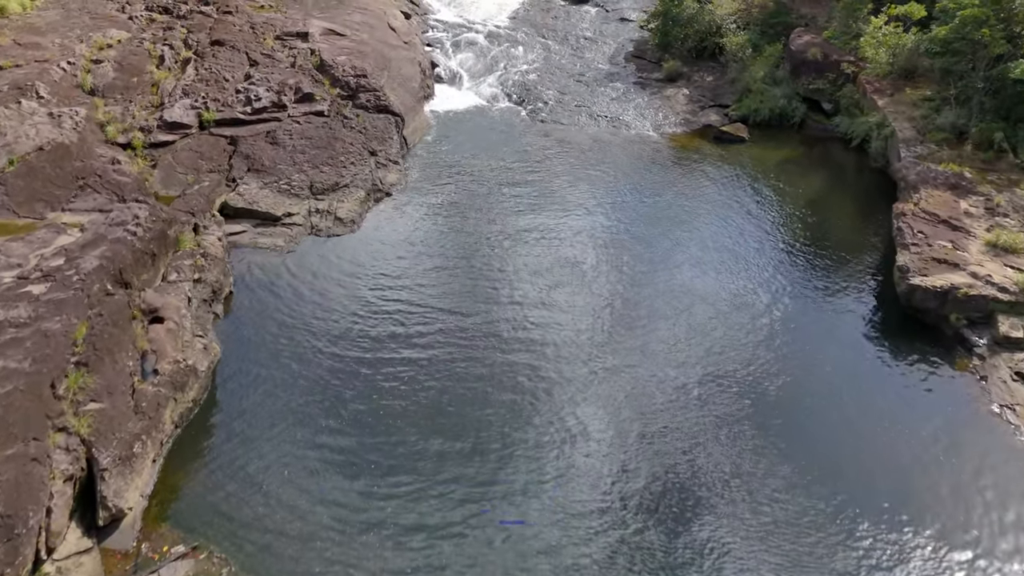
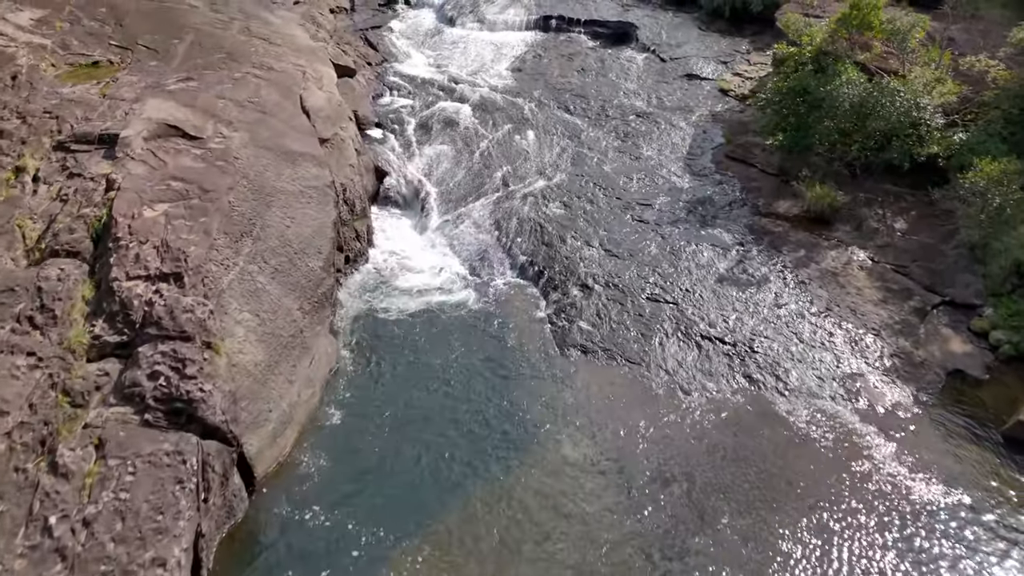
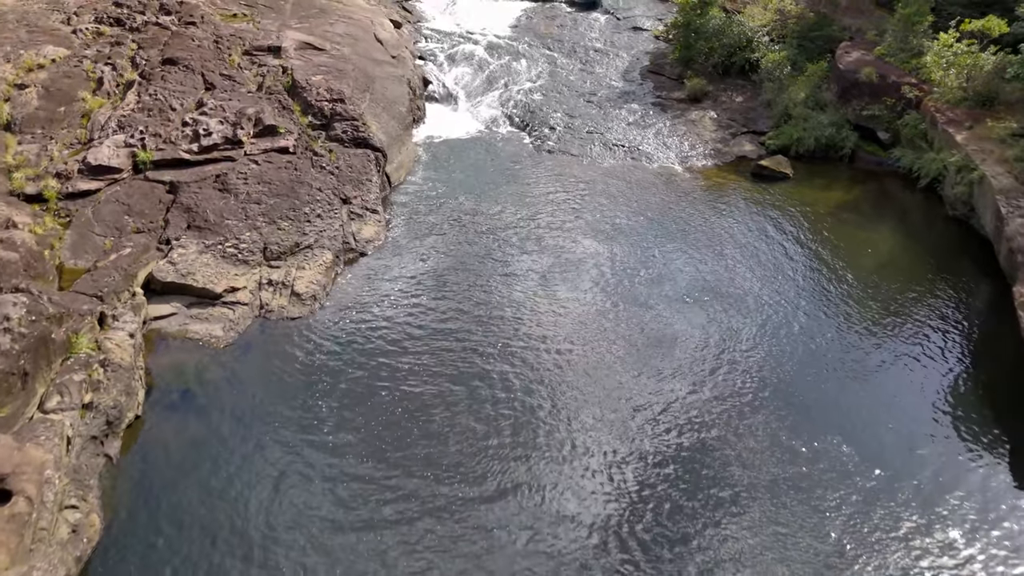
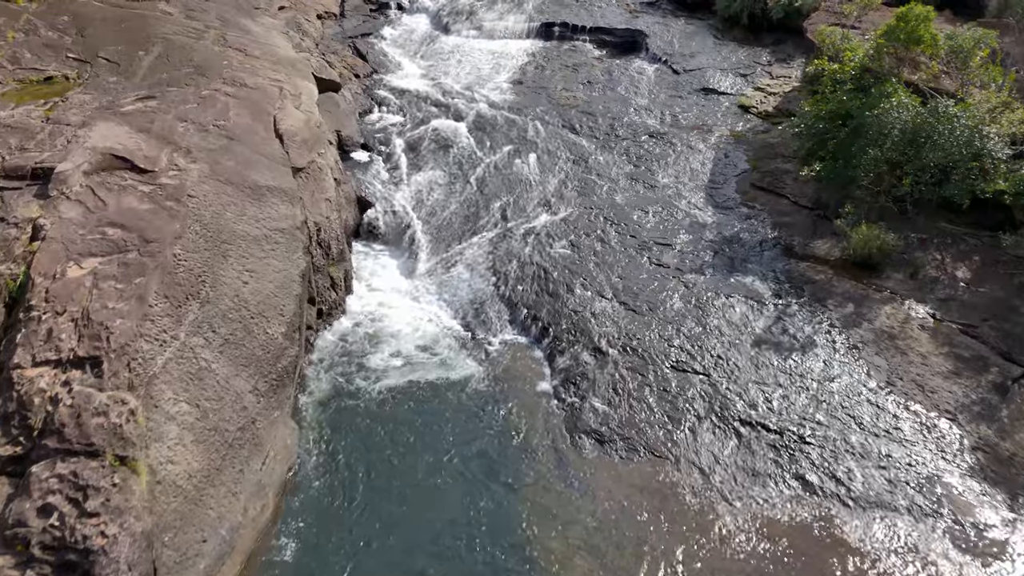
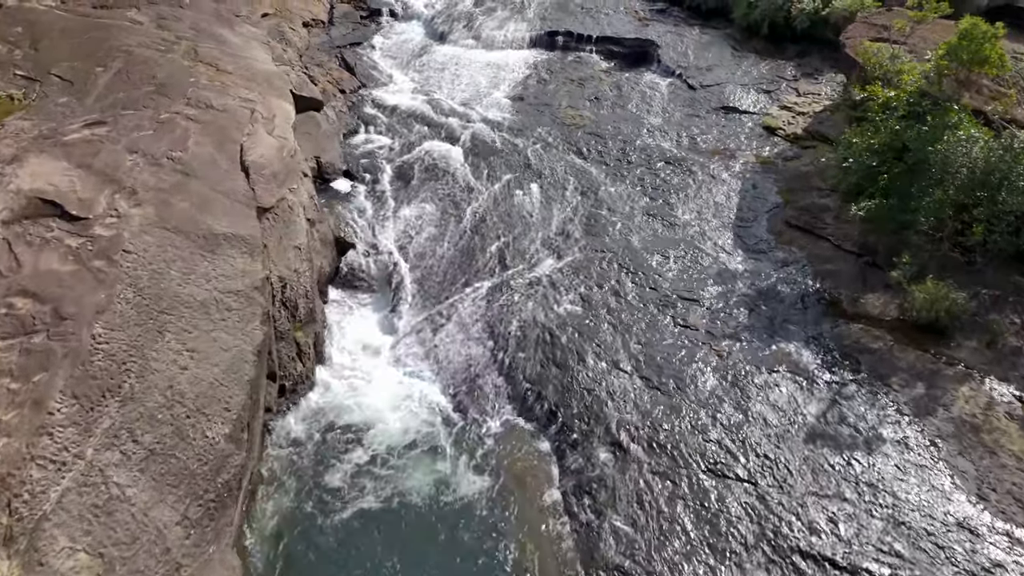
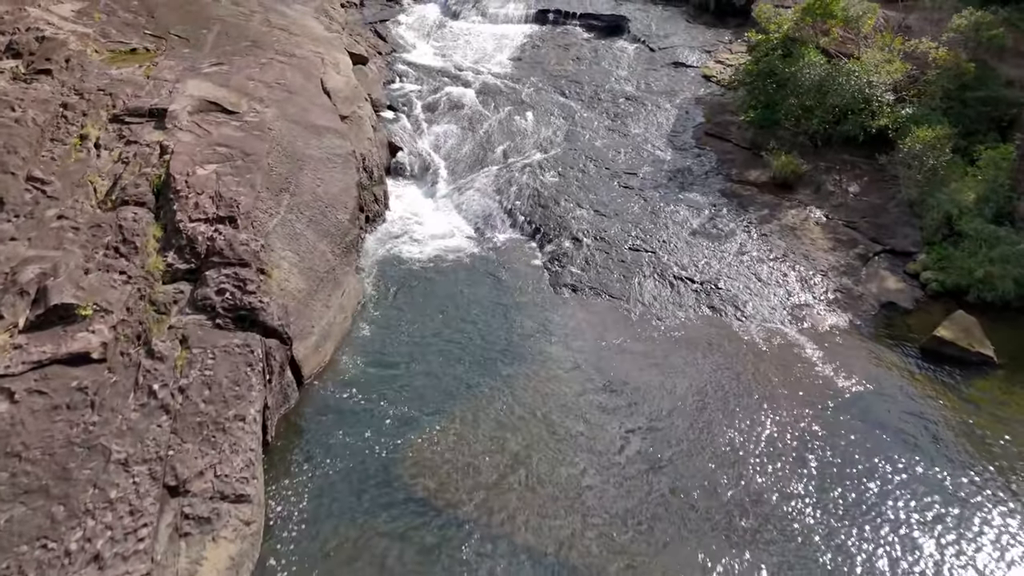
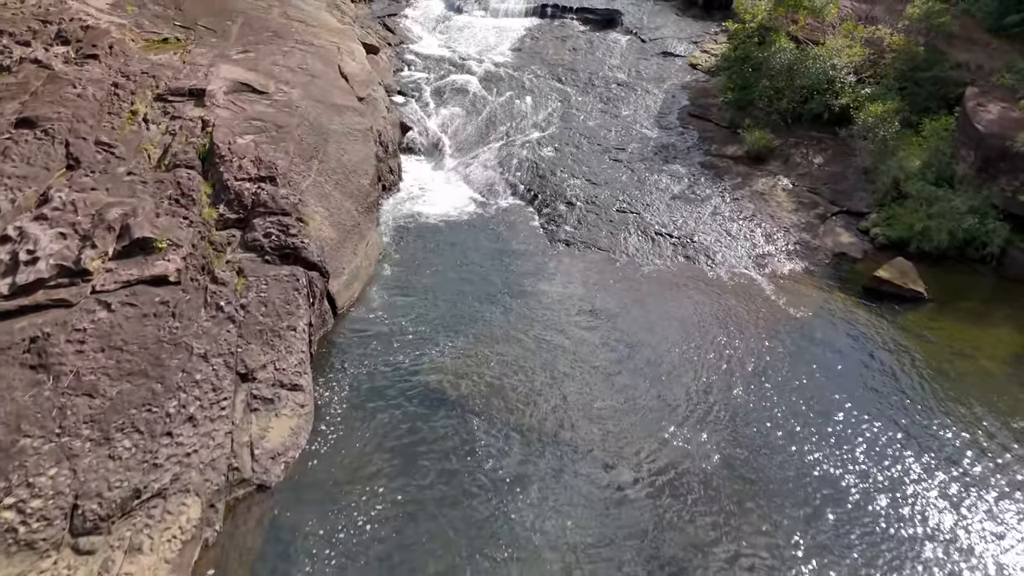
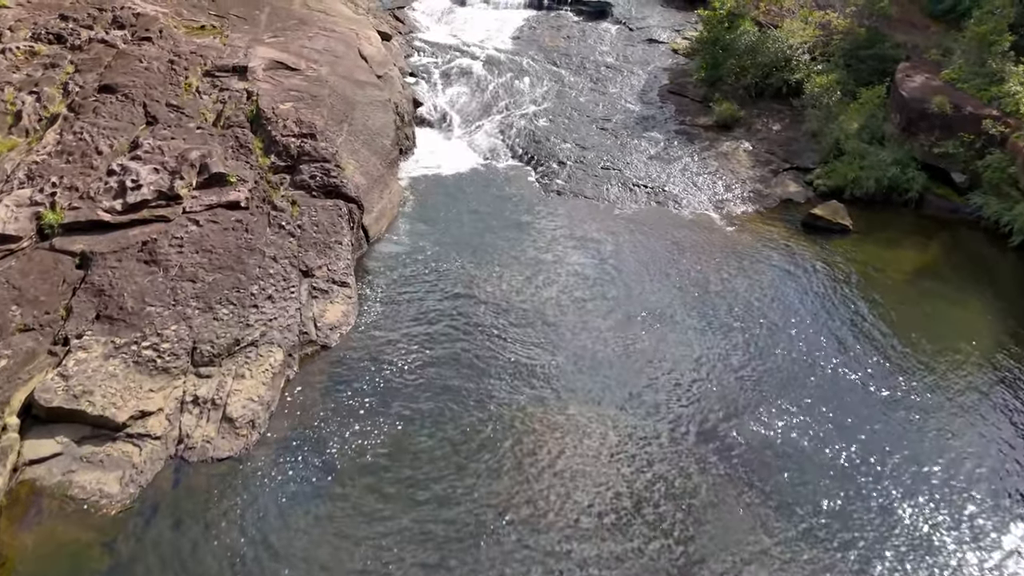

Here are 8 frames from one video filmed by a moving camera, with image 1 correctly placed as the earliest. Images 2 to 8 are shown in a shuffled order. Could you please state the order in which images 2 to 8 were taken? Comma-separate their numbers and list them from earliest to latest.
3, 8, 7, 6, 2, 4, 5
